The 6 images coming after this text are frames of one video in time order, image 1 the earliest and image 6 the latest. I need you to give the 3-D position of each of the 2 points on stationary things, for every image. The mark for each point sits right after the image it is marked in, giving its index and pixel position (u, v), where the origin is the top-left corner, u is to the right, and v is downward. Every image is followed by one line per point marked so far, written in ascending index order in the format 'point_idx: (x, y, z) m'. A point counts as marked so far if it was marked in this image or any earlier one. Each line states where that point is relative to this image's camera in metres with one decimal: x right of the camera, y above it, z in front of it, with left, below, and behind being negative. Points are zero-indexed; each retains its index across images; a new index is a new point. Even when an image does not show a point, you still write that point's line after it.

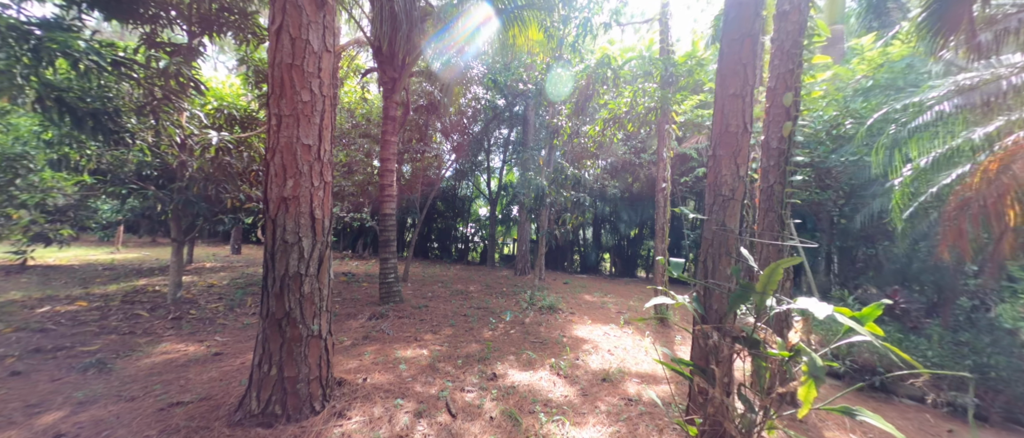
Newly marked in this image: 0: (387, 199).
0: (-2.0, +0.3, +5.6) m
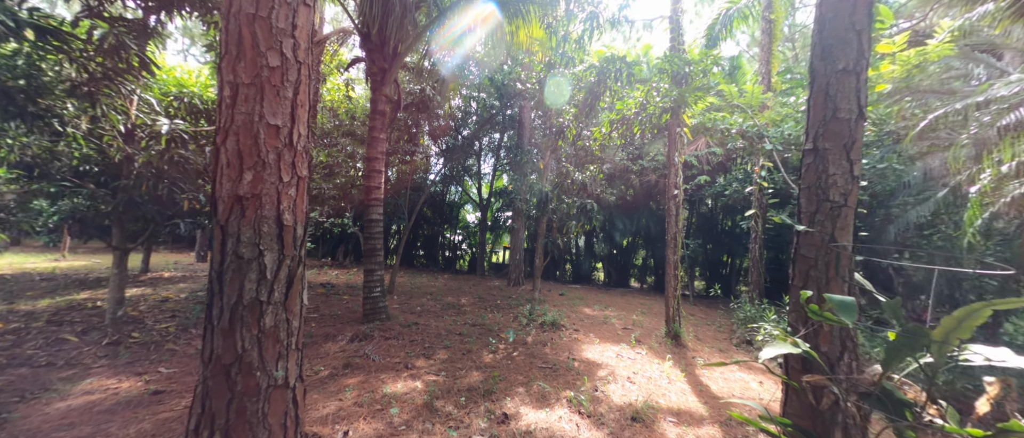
0: (-1.9, +0.2, +5.0) m
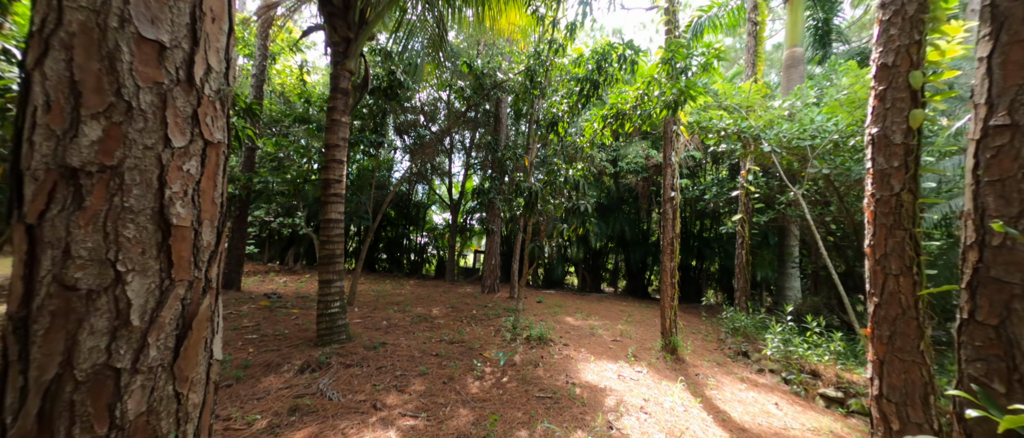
0: (-2.1, +0.2, +4.1) m
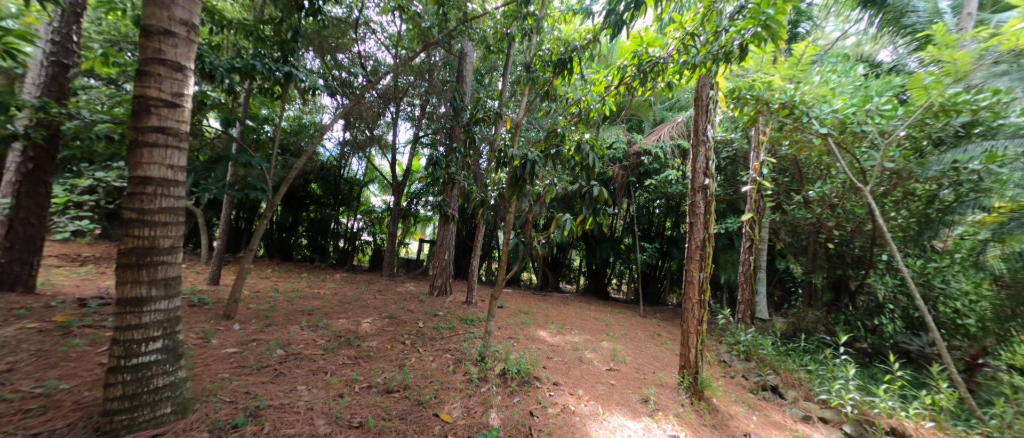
0: (-2.1, +0.5, +2.1) m
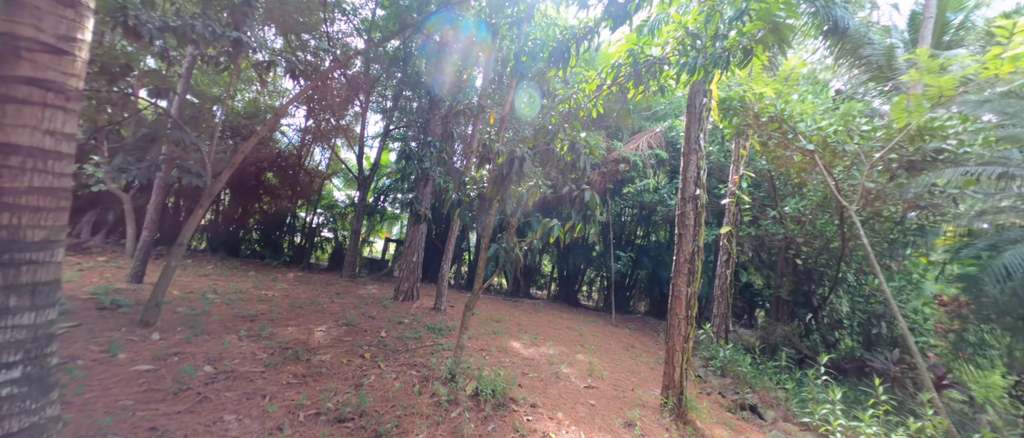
0: (-2.1, +0.5, +1.6) m
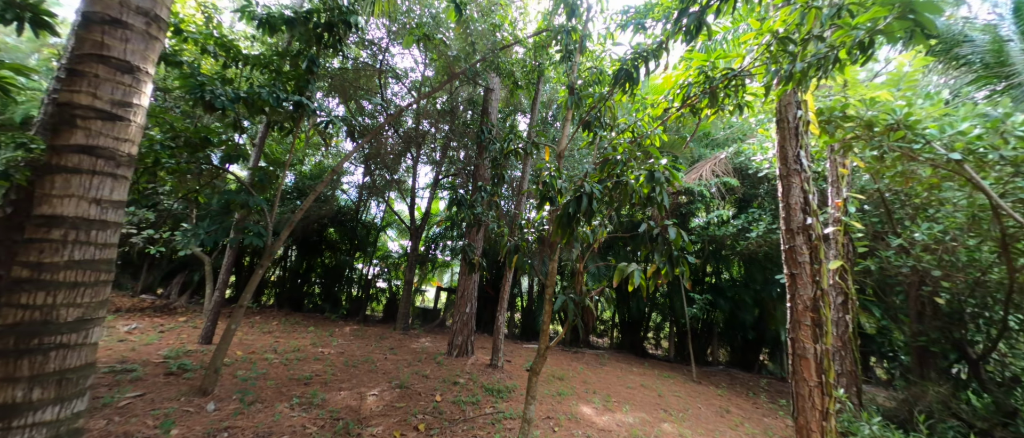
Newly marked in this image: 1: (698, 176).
0: (-1.8, +0.2, +1.5) m
1: (+4.0, +0.9, +7.6) m
